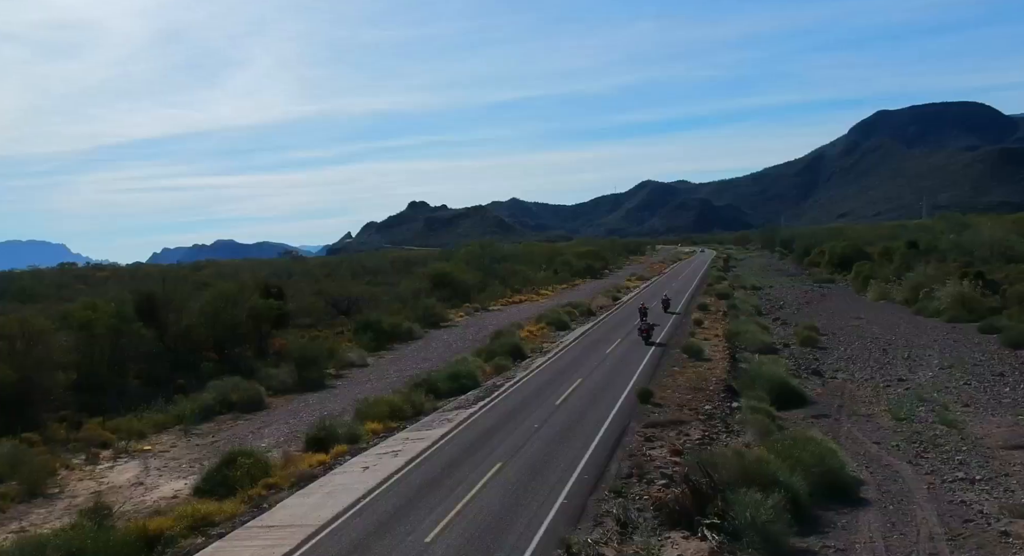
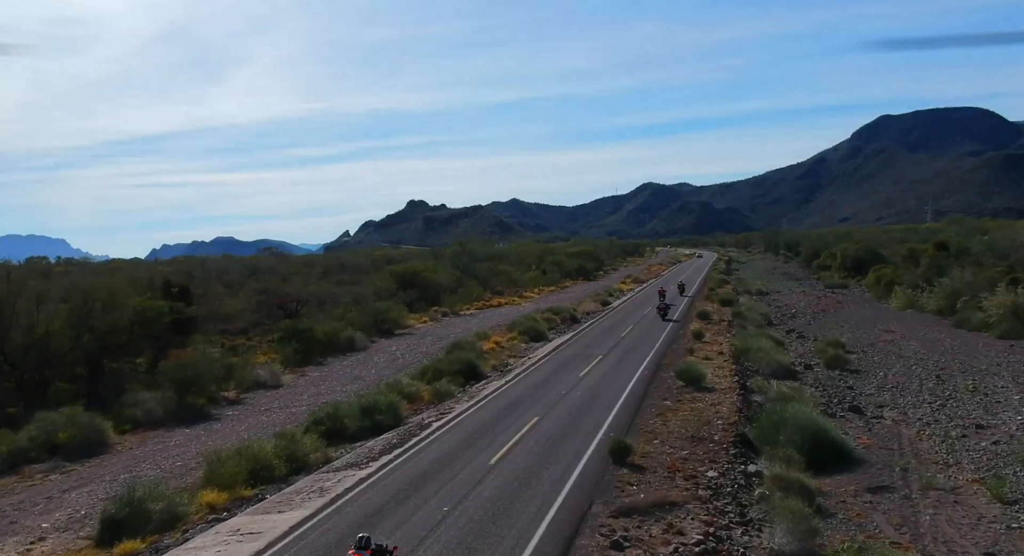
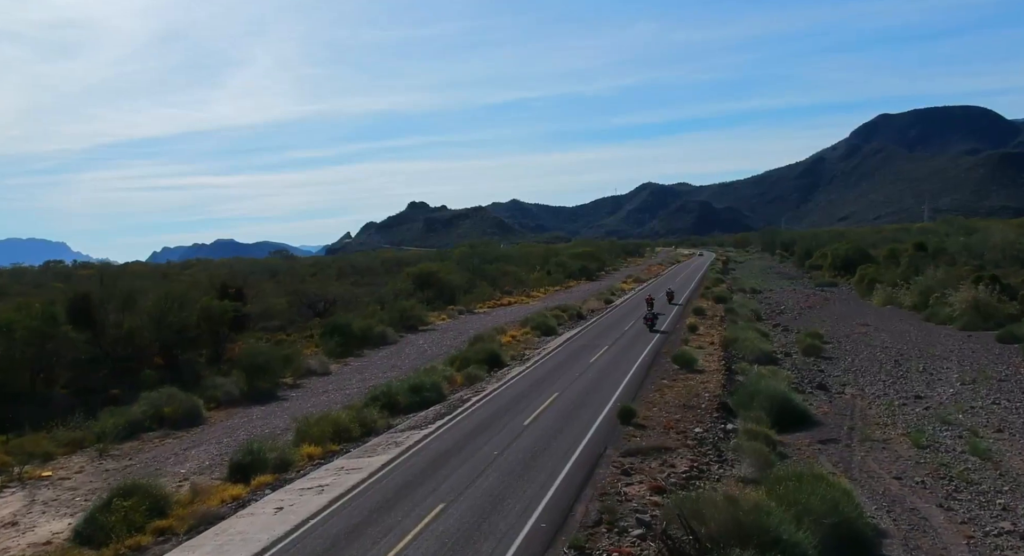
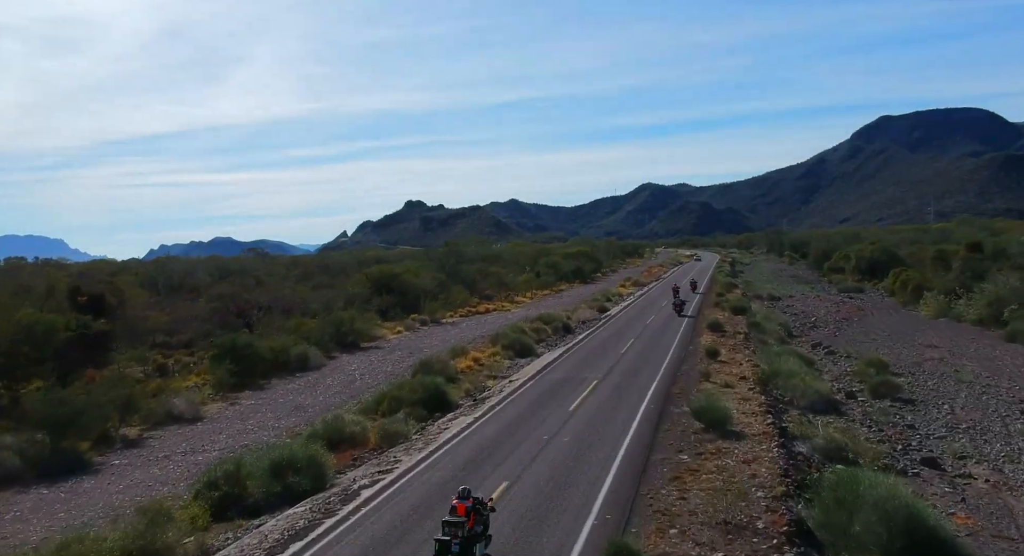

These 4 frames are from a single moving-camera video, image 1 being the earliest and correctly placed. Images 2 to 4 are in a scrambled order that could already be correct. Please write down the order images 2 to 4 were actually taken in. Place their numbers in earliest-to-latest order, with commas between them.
3, 2, 4
